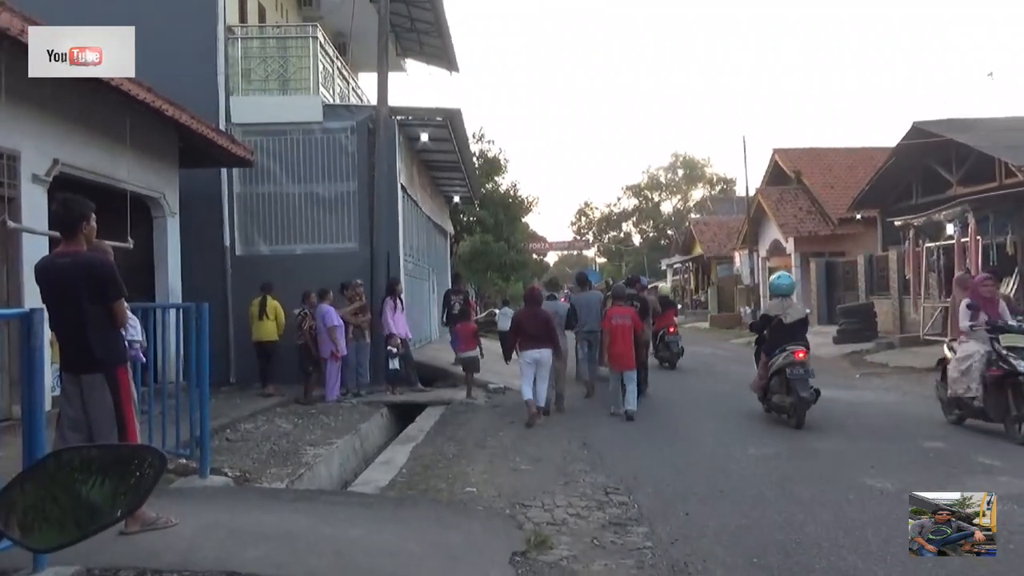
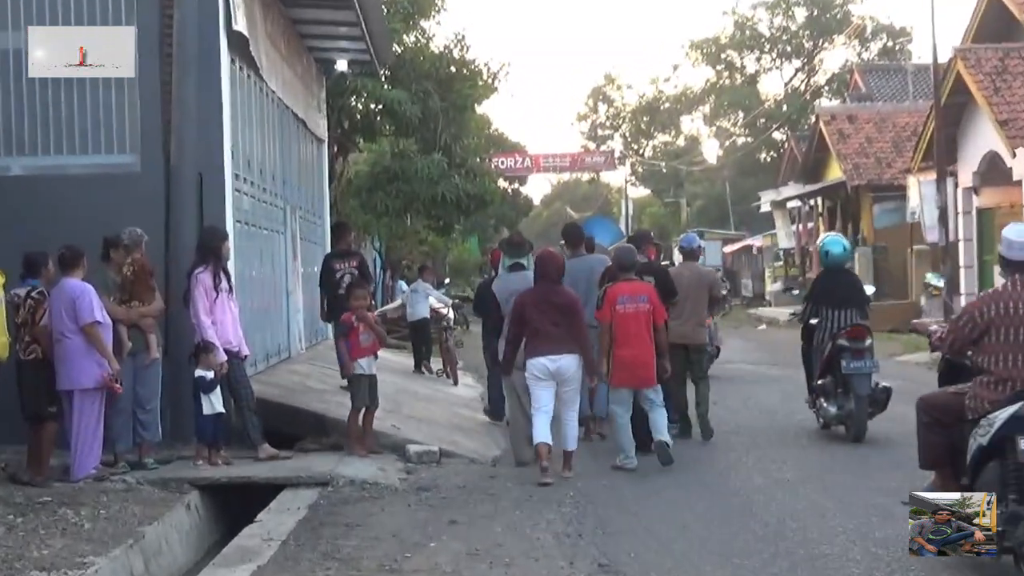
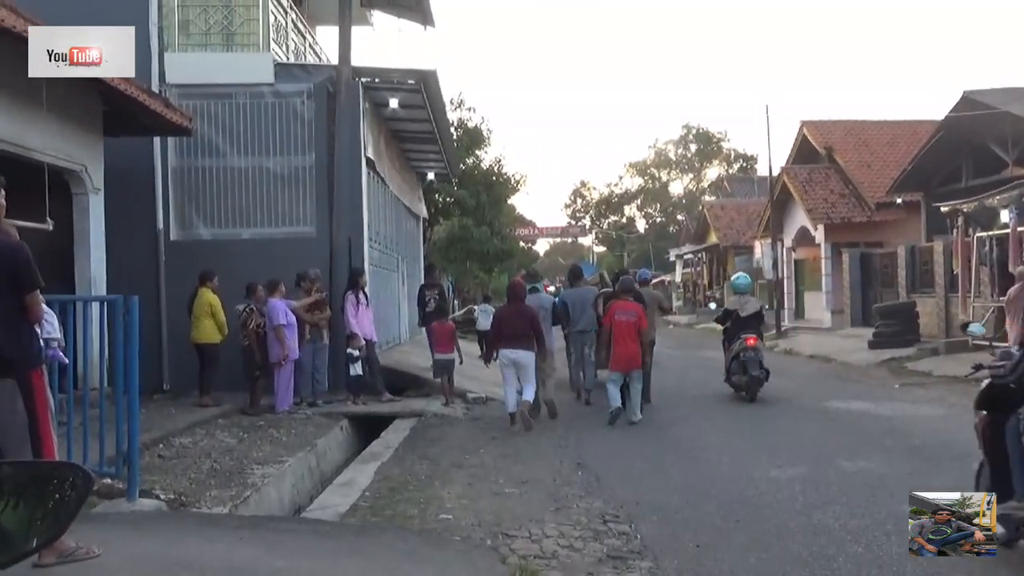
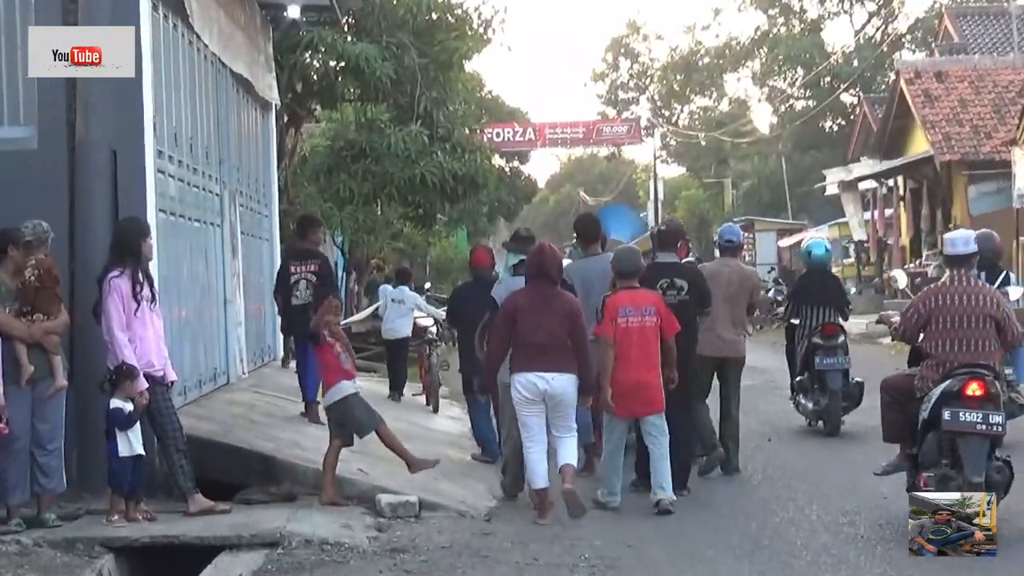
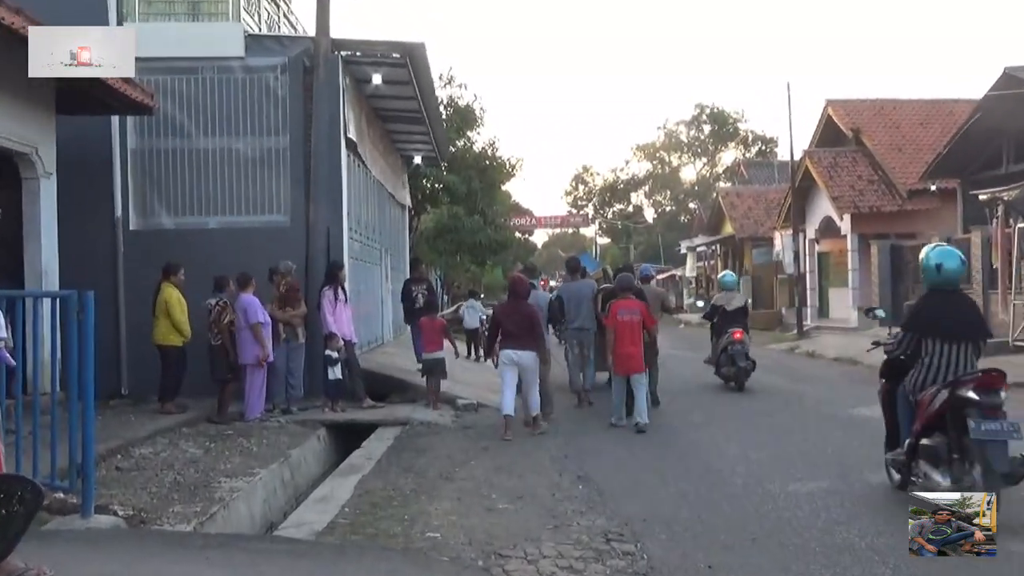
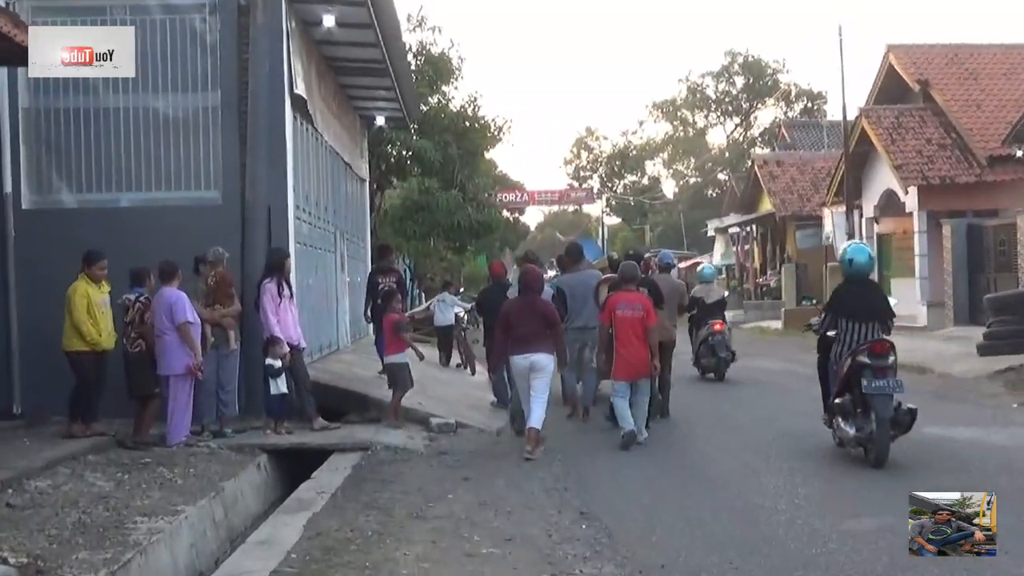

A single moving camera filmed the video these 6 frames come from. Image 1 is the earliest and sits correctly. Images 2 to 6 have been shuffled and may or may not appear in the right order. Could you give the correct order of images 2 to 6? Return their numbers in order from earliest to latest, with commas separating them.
3, 5, 6, 2, 4
